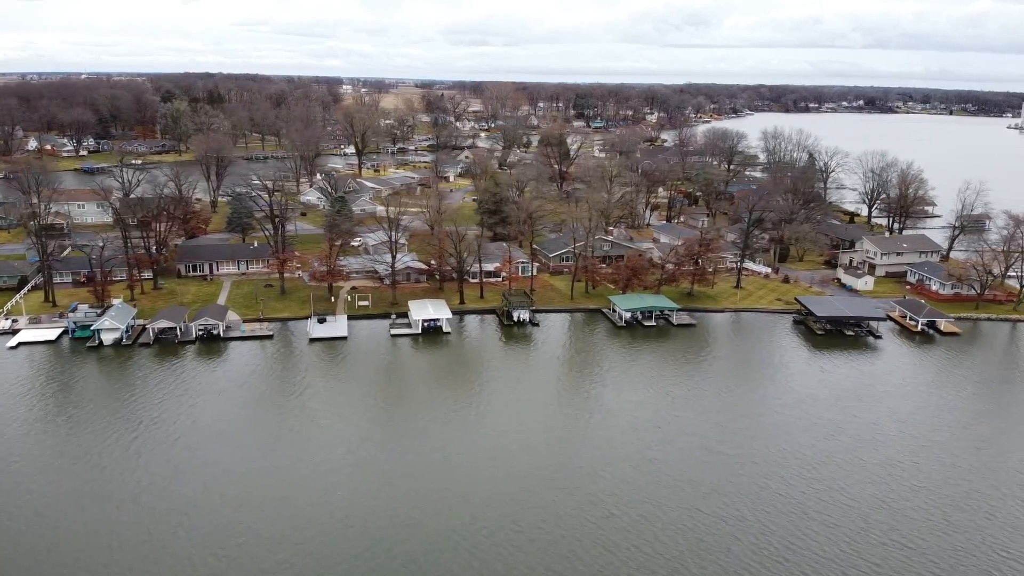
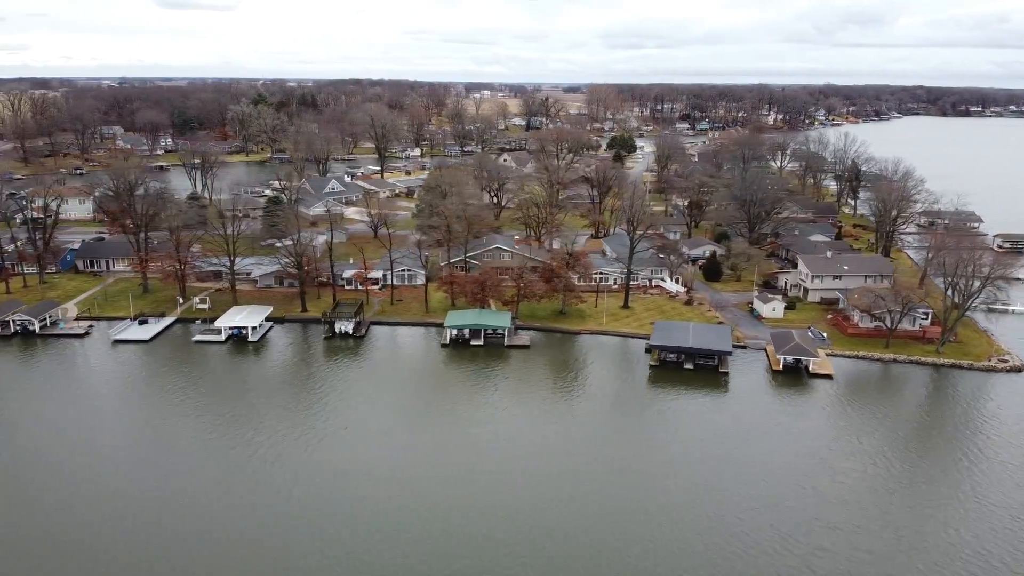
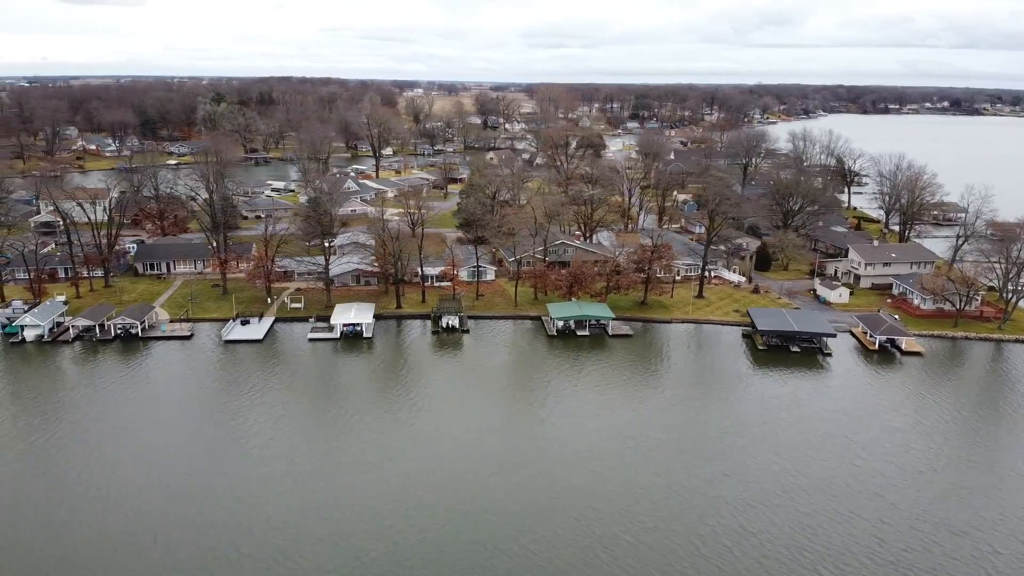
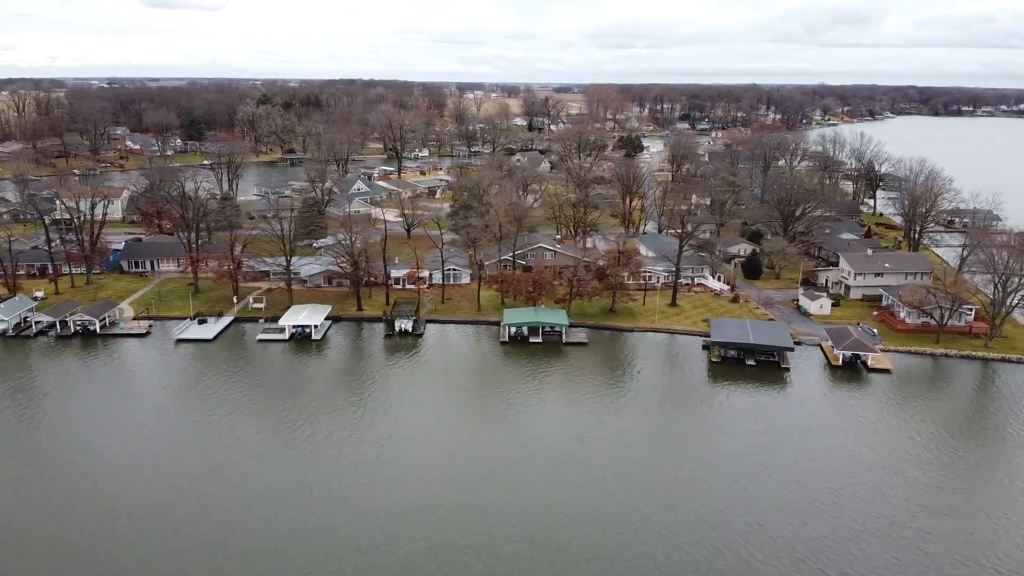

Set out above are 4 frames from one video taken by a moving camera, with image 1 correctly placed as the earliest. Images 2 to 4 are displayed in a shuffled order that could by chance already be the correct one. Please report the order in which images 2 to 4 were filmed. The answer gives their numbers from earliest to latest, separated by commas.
3, 4, 2
